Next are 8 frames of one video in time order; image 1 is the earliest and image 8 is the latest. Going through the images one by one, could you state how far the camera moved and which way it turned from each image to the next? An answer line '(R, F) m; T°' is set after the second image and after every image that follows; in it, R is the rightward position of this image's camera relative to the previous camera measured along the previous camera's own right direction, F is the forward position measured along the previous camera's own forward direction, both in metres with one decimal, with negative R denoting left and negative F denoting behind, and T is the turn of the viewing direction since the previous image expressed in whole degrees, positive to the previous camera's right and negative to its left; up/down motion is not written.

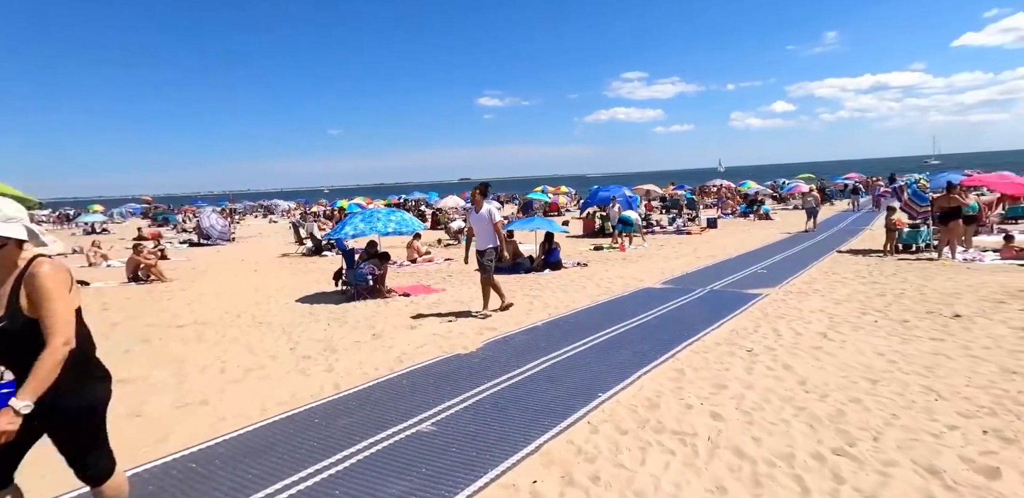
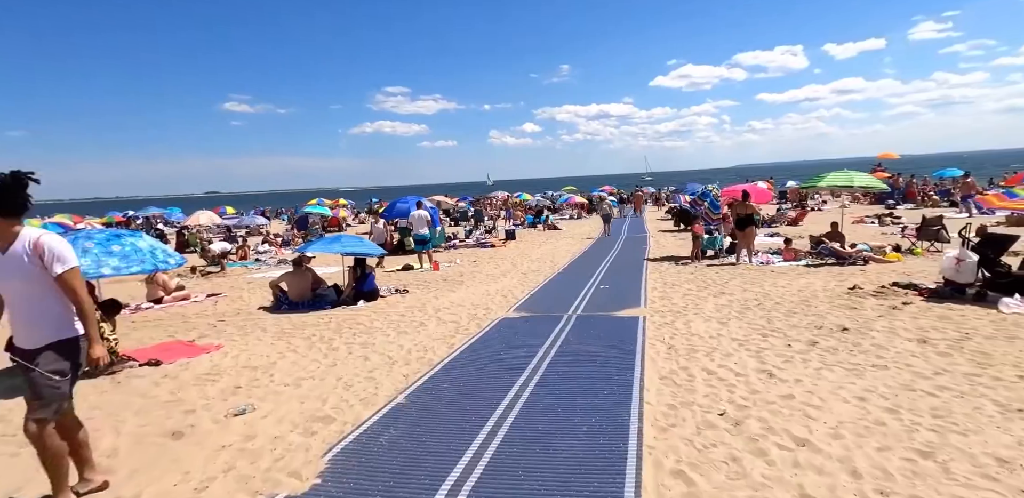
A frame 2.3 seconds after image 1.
(-0.6, +2.3) m; +24°
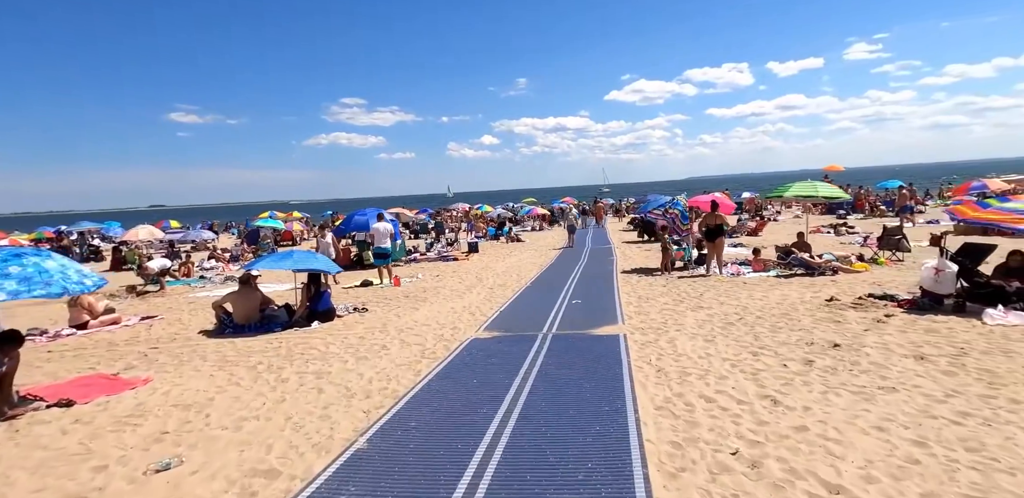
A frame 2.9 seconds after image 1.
(-0.1, +0.6) m; +4°
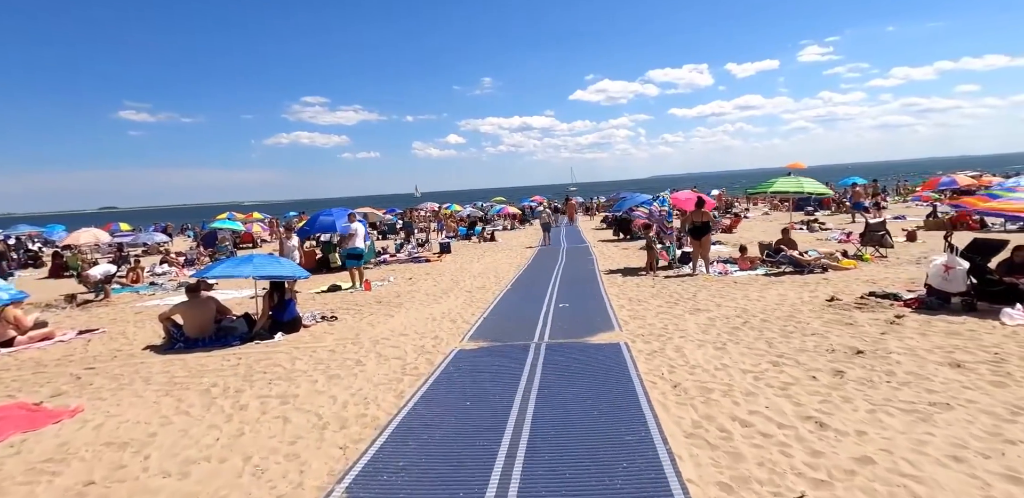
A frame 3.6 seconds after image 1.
(-0.3, +0.7) m; +3°
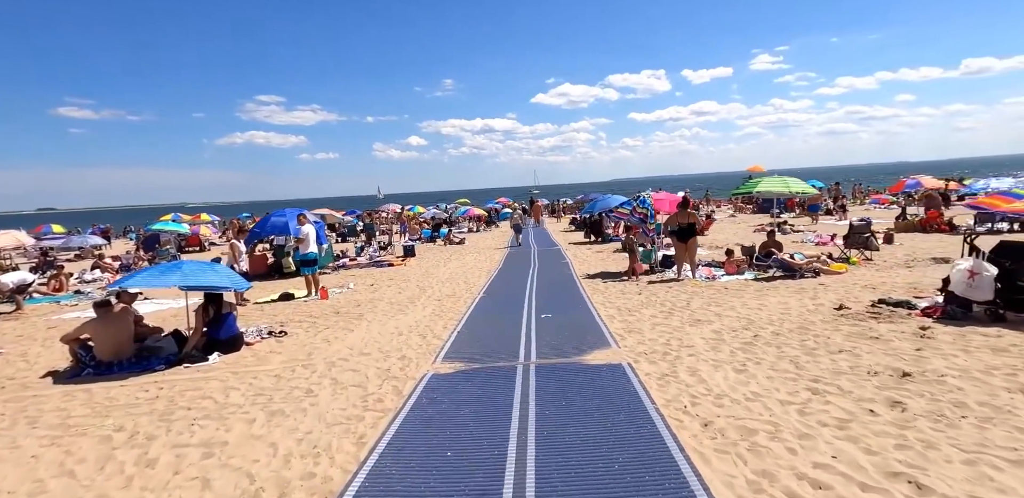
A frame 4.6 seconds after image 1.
(-0.2, +1.0) m; +4°
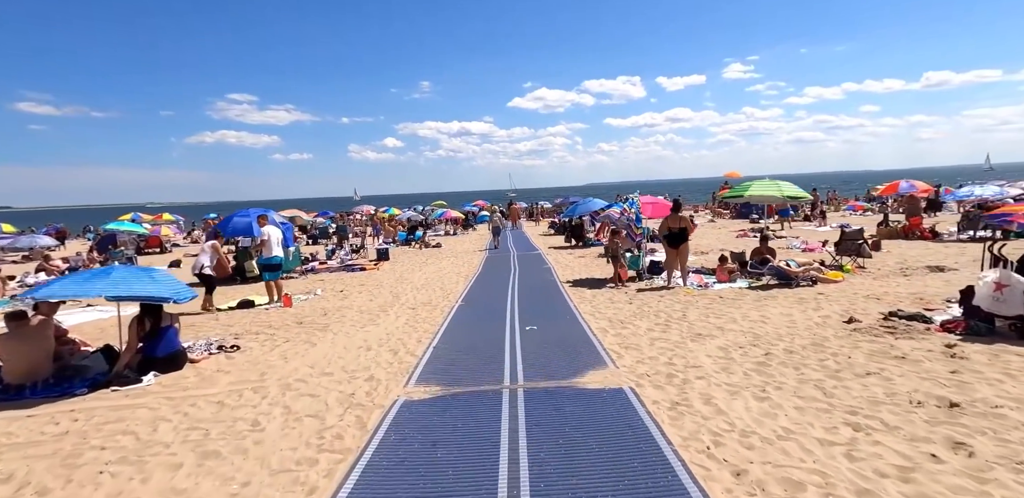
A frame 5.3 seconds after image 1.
(-0.1, +0.8) m; +3°
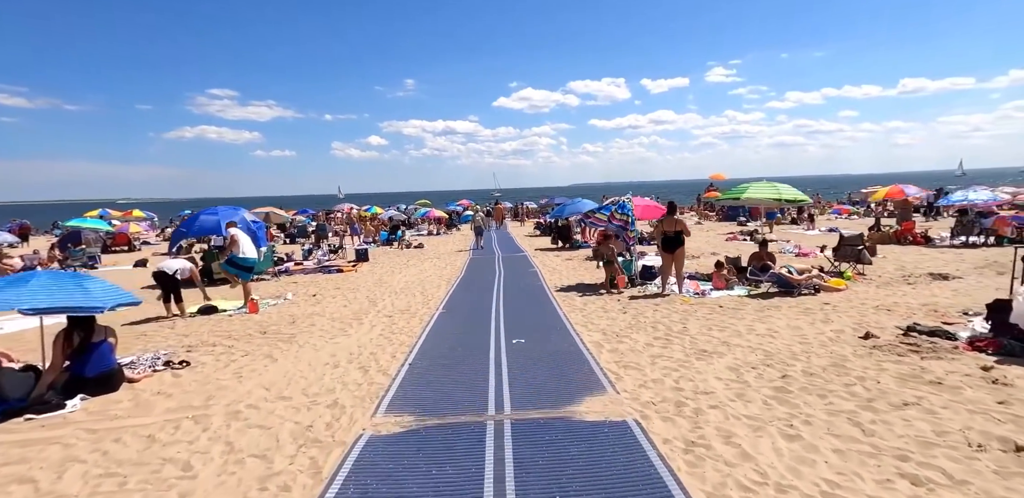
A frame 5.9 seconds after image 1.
(0.0, +0.7) m; +2°
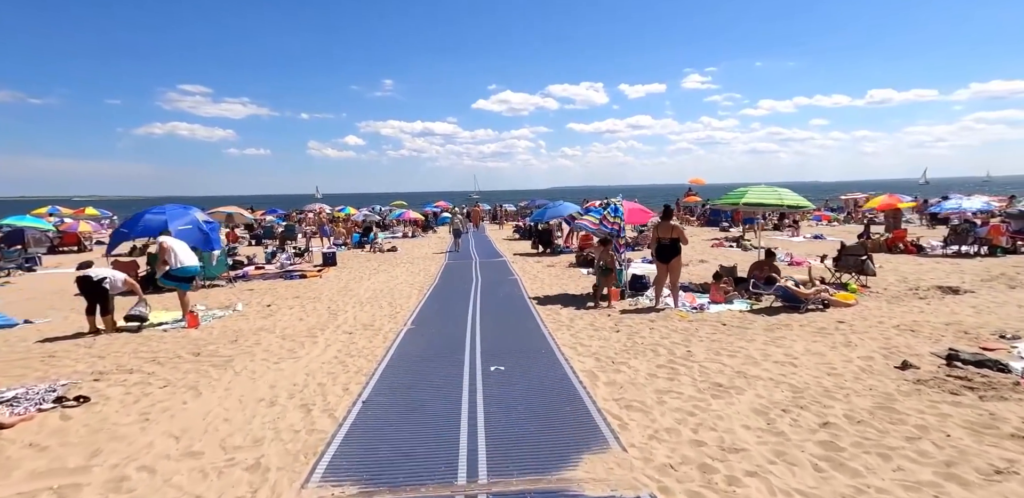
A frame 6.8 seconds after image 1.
(0.0, +1.1) m; +2°
